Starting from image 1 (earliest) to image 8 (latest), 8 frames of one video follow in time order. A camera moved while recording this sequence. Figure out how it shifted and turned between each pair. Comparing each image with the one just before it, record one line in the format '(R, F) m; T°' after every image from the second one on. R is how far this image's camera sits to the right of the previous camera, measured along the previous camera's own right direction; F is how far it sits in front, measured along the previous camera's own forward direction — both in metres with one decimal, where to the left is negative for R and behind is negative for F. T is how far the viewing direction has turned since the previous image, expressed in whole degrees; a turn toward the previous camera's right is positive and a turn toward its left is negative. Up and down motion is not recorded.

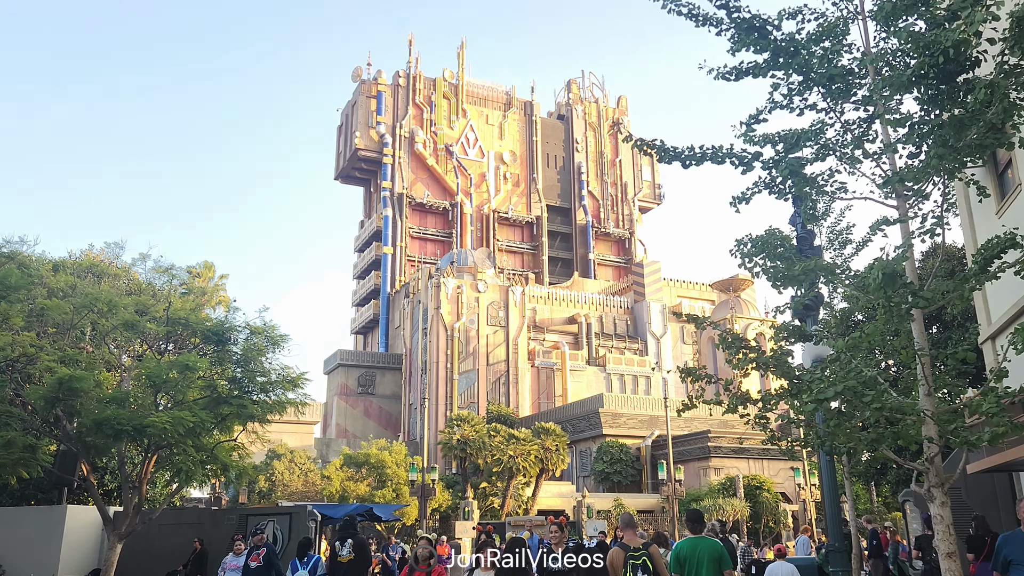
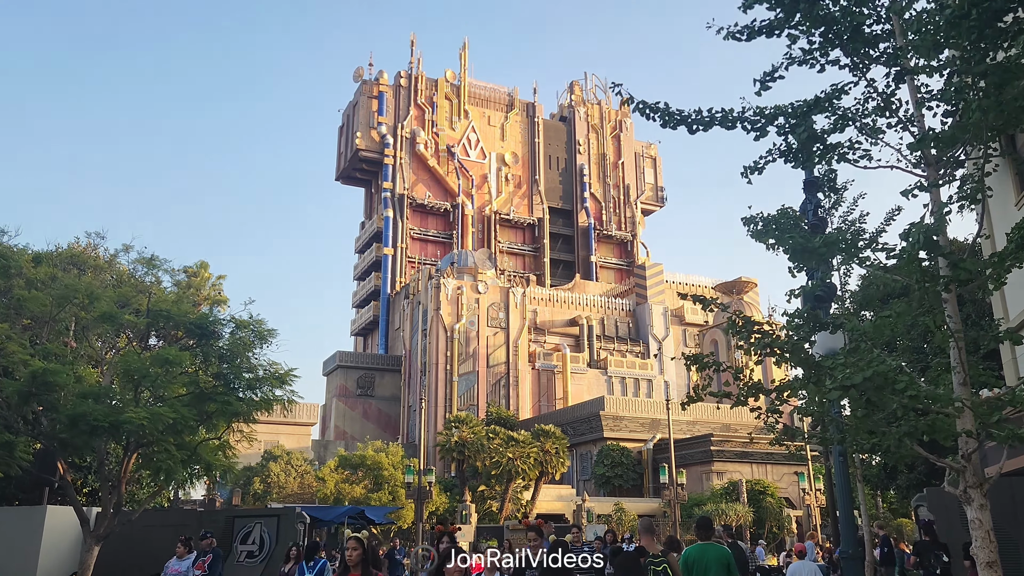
(+0.1, +0.8) m; 0°
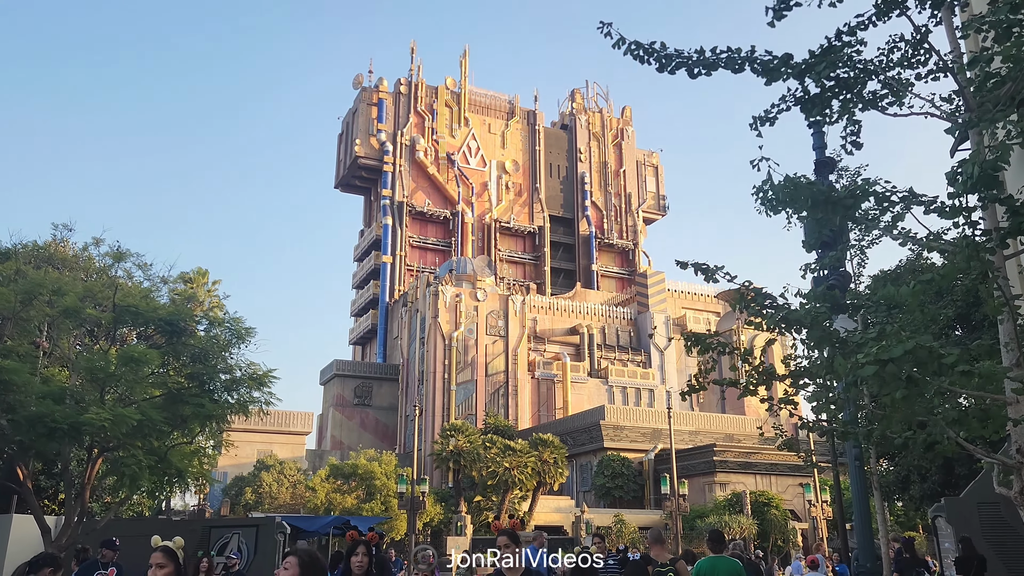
(+0.3, +1.2) m; 0°
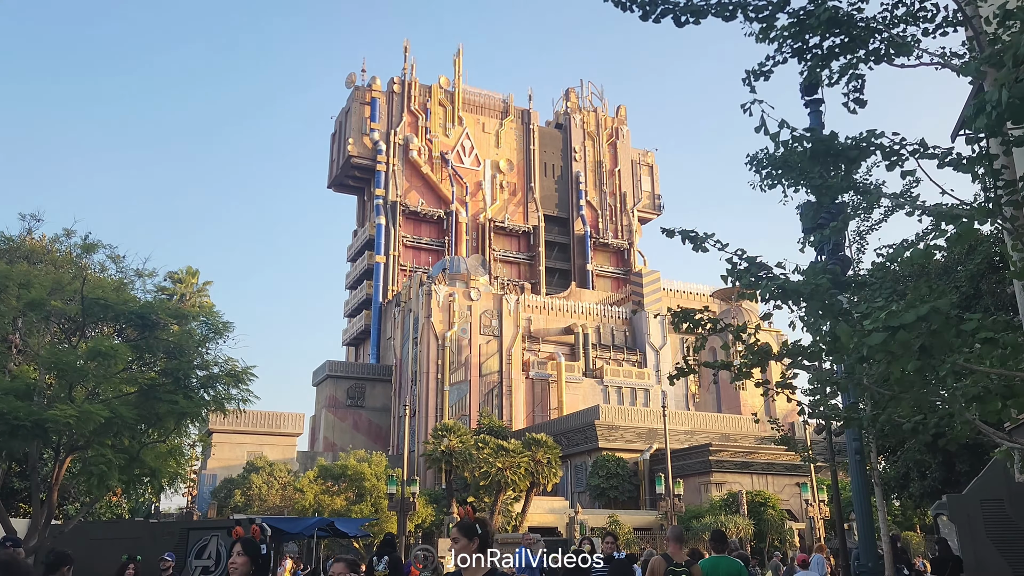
(+0.2, +0.7) m; 0°
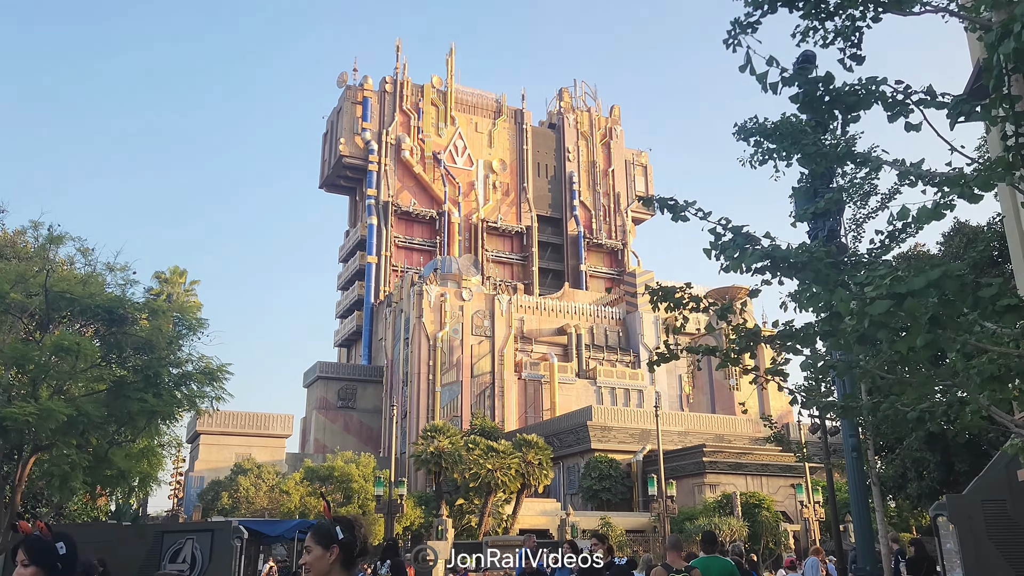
(+0.2, +0.7) m; 0°
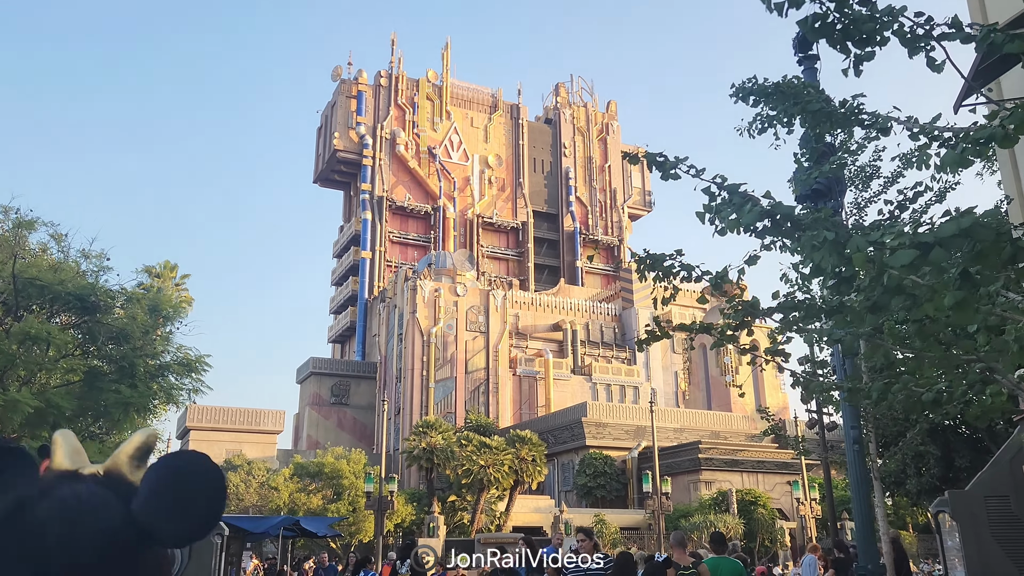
(+0.2, +0.6) m; 0°
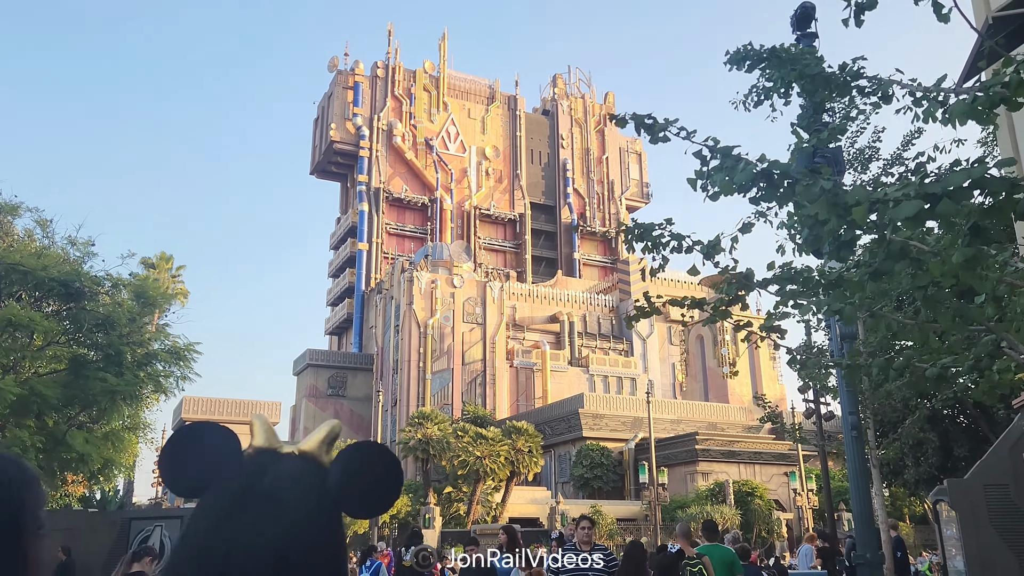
(+0.1, +0.3) m; 0°
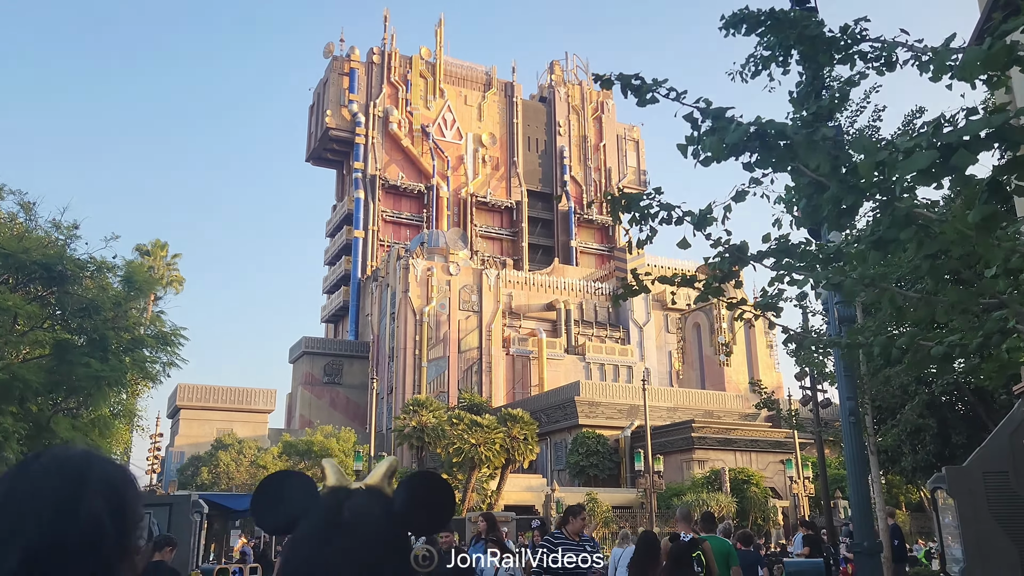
(+0.1, +0.3) m; 0°
